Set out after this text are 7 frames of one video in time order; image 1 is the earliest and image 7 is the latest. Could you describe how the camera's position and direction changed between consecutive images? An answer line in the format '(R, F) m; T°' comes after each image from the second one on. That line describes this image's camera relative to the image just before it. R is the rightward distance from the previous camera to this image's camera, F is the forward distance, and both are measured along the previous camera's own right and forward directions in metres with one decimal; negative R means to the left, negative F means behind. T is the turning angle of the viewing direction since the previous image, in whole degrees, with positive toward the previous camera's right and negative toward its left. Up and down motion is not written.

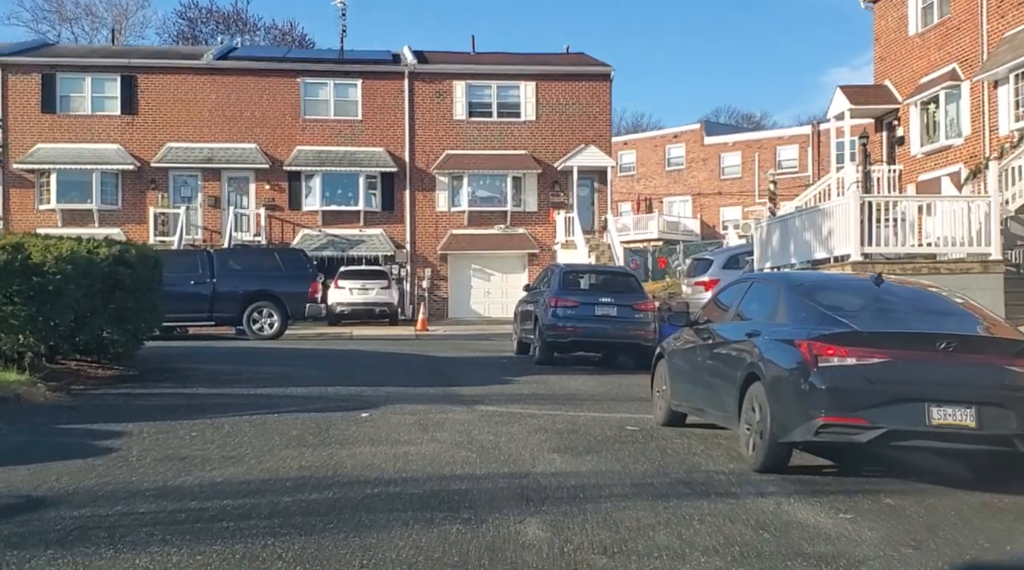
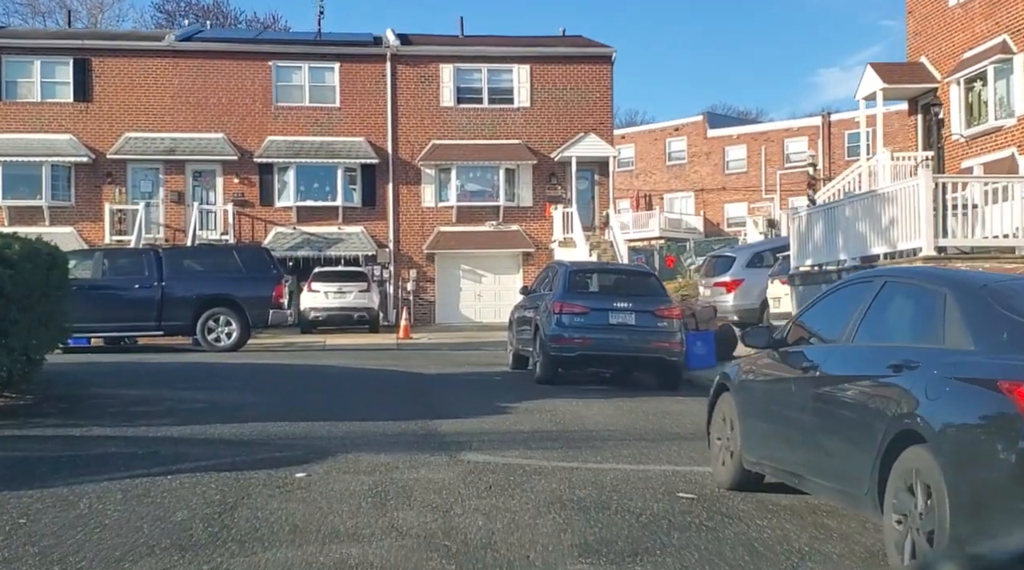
(0.0, +3.2) m; 0°
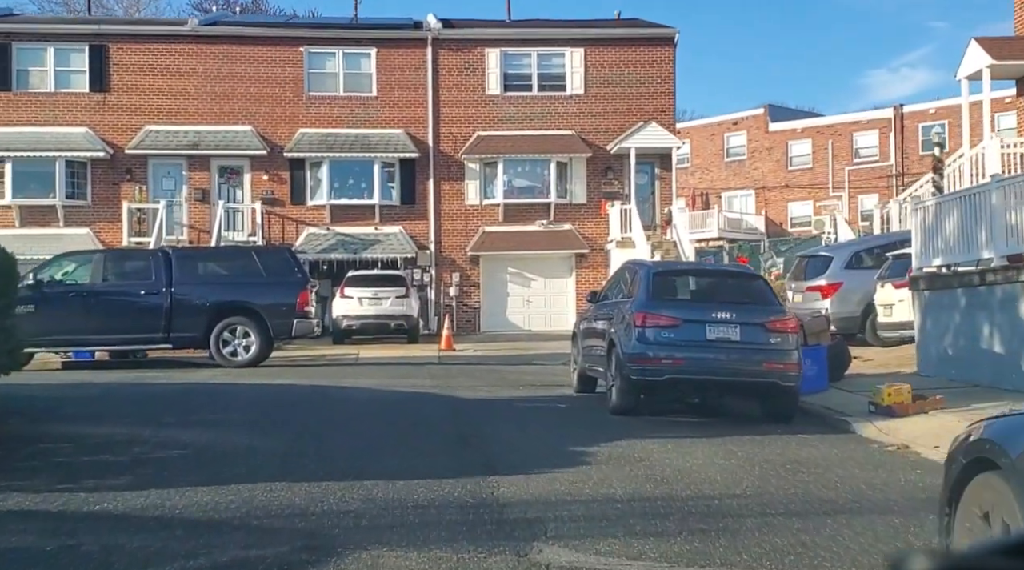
(-0.3, +2.9) m; -2°
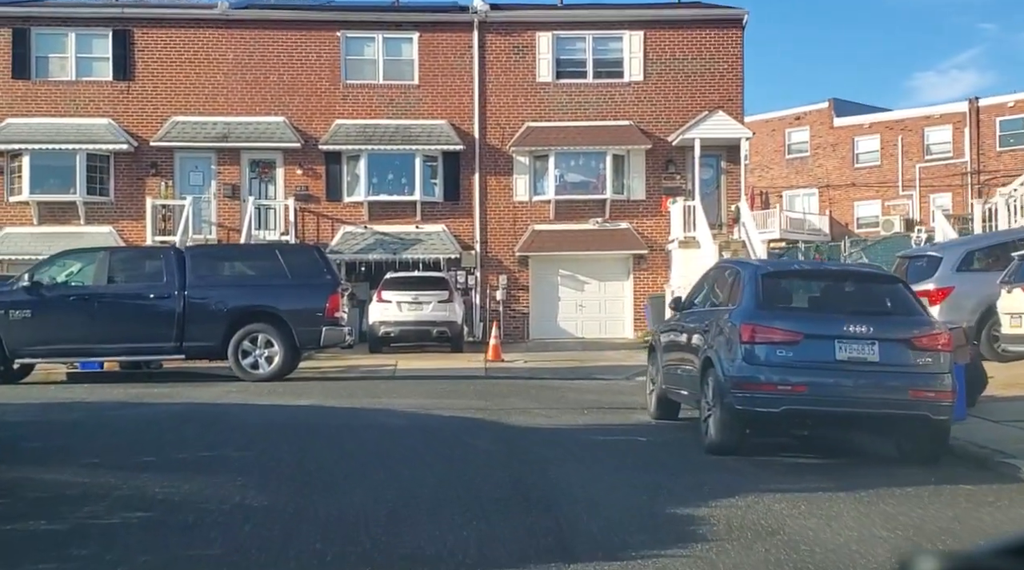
(-0.2, +2.4) m; -2°
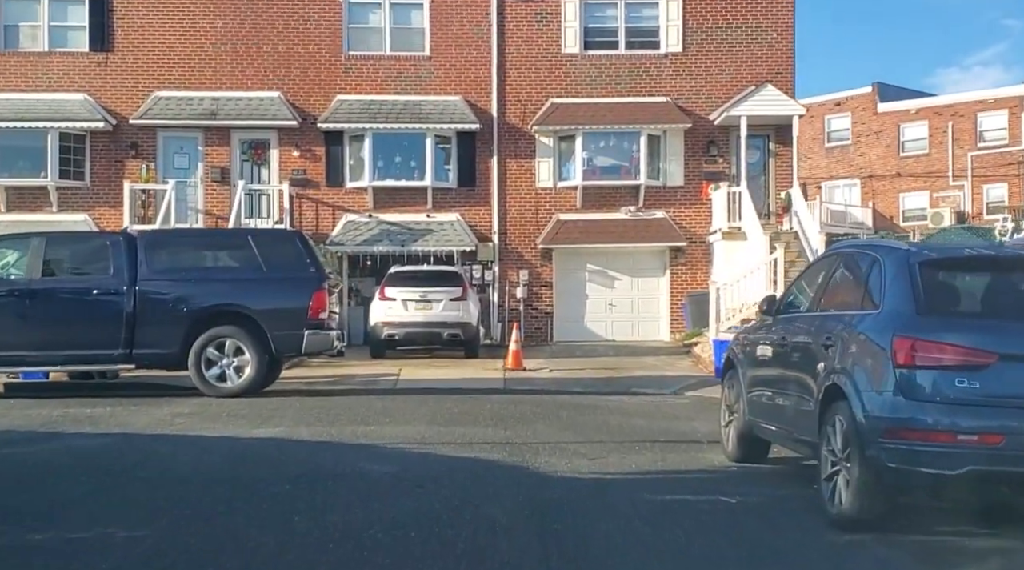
(-0.1, +3.1) m; -1°
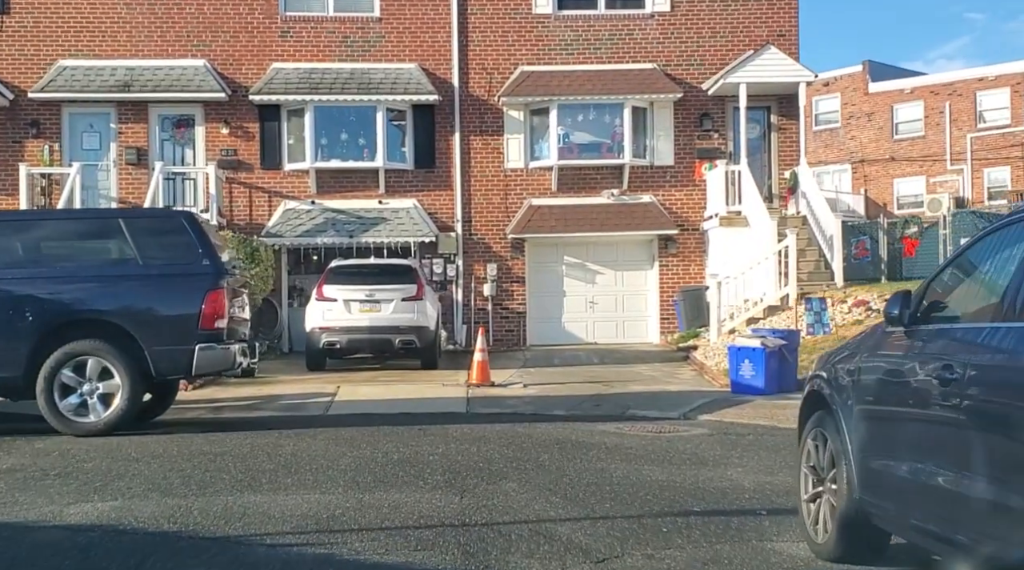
(+0.1, +3.3) m; +1°
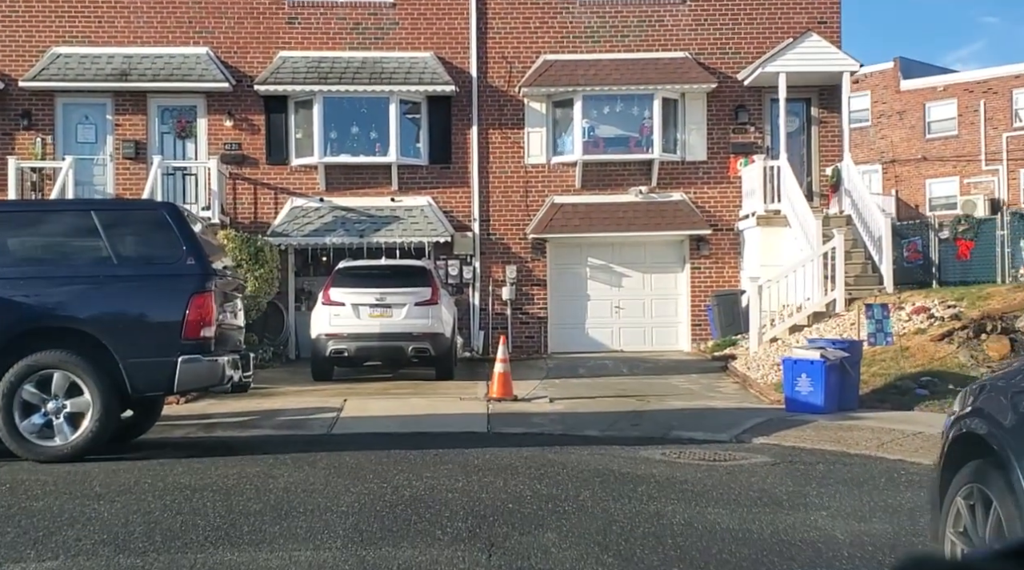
(-0.1, +1.4) m; -1°
